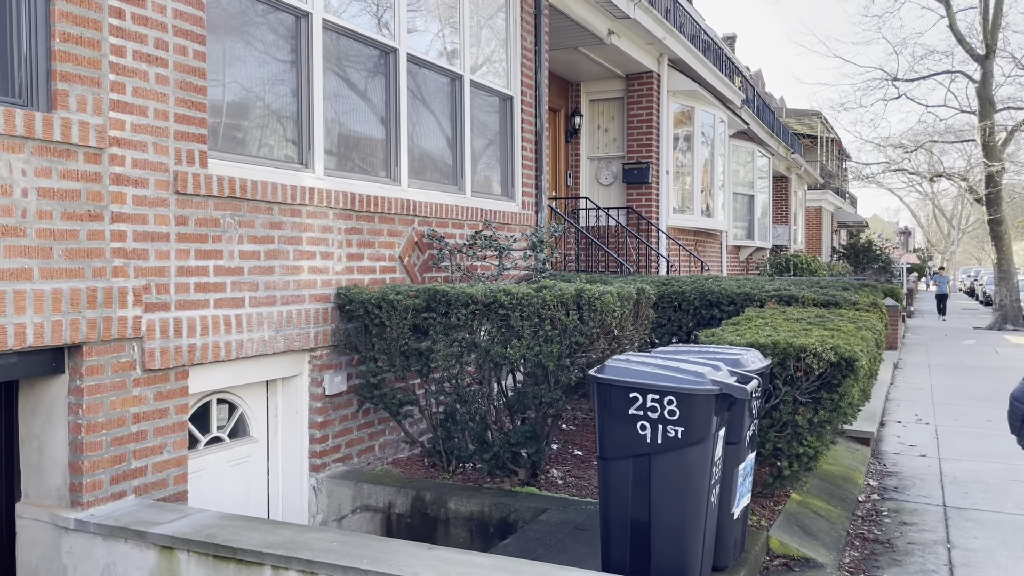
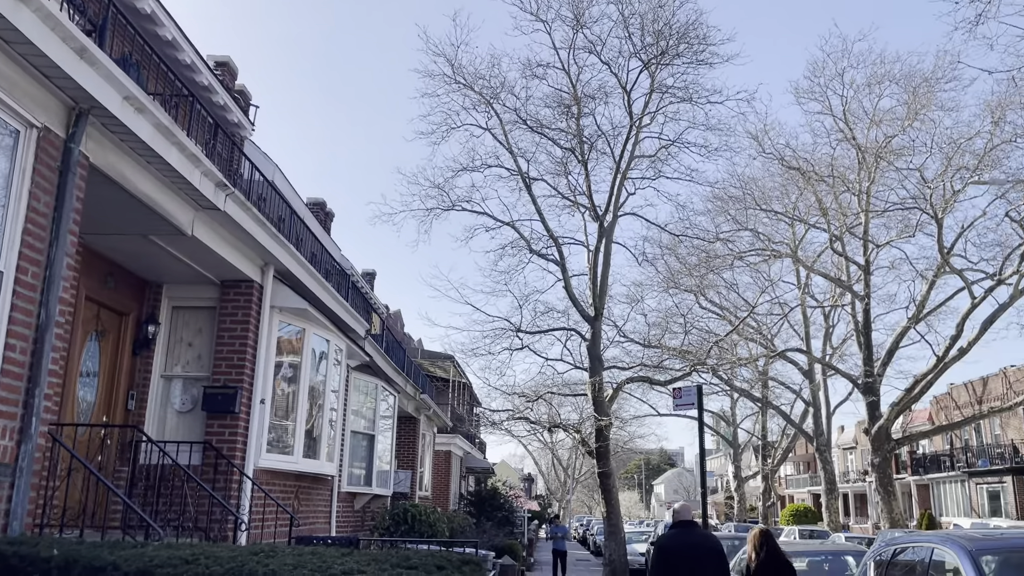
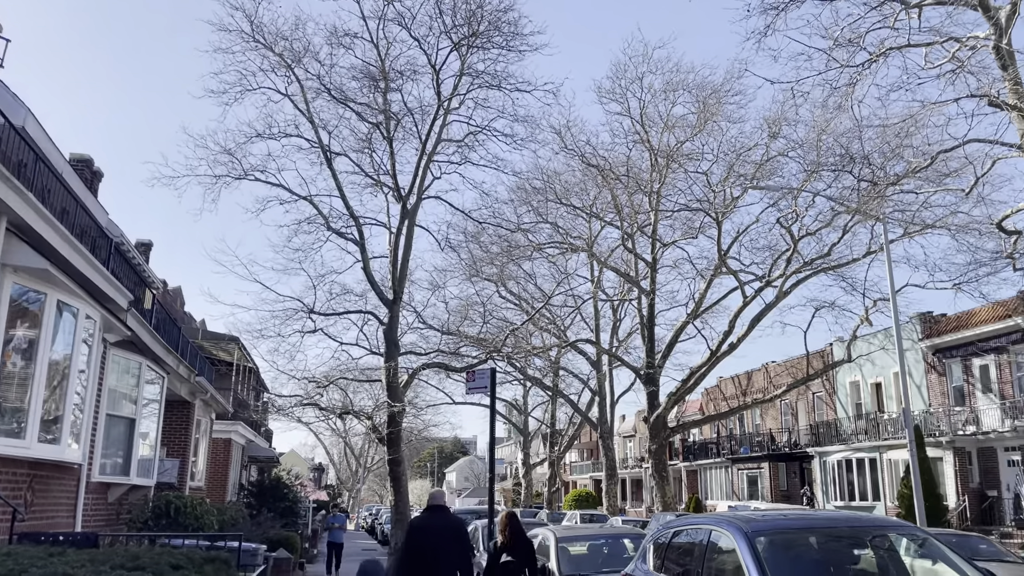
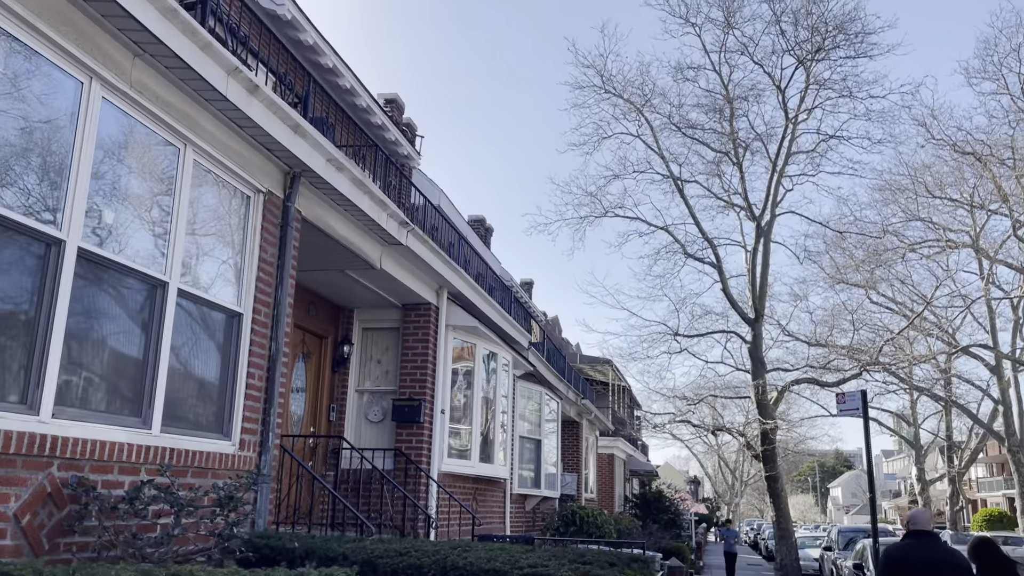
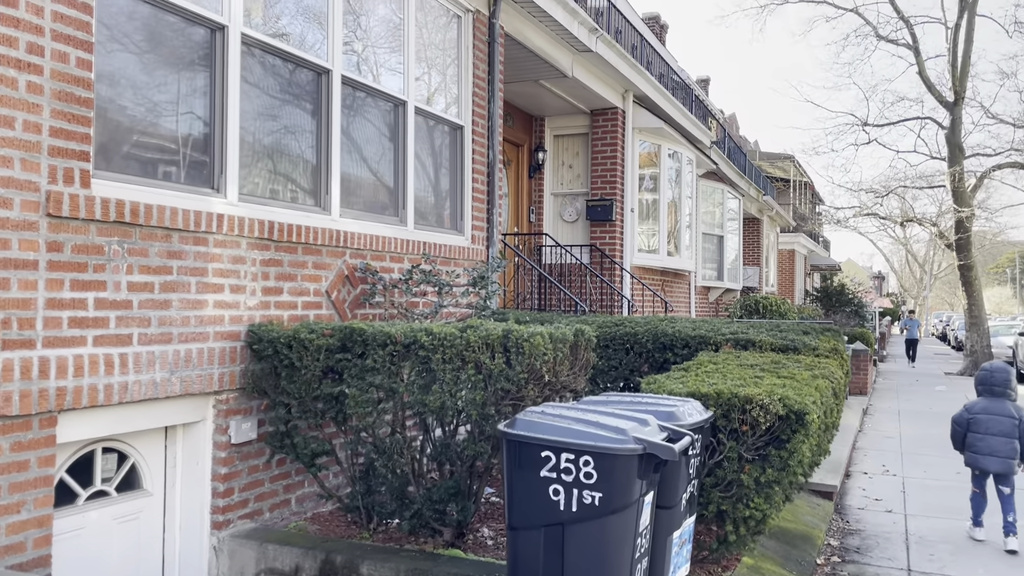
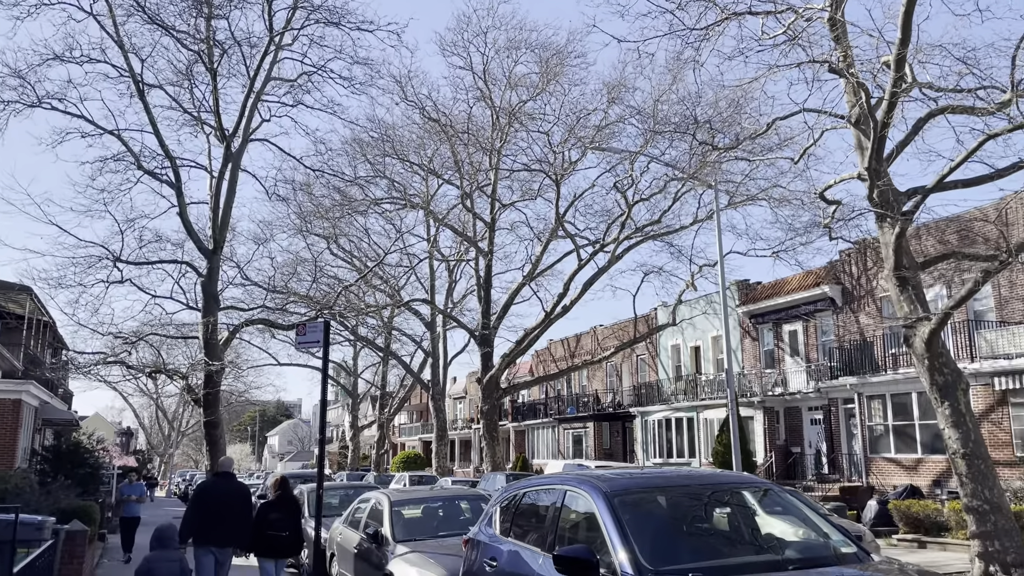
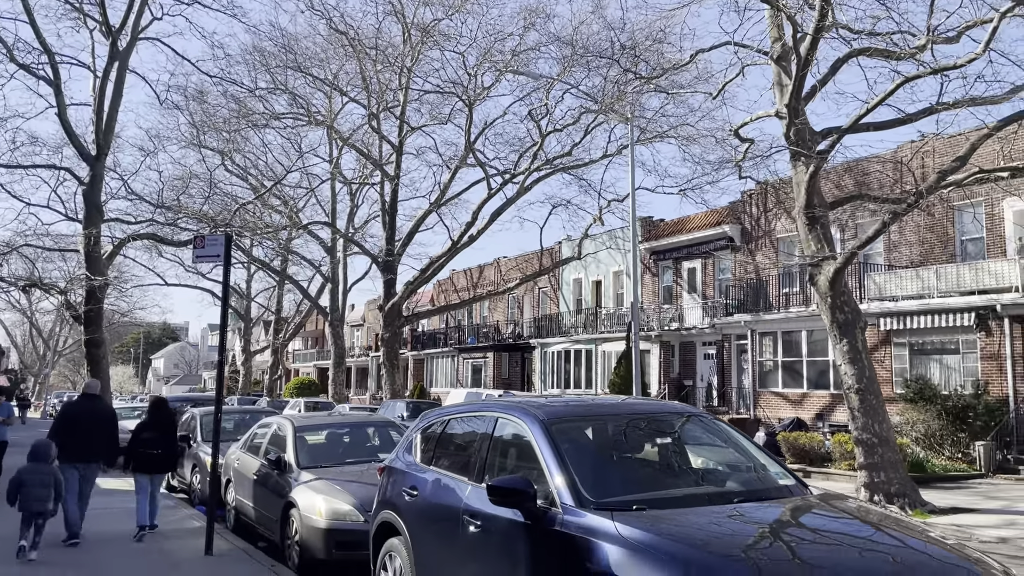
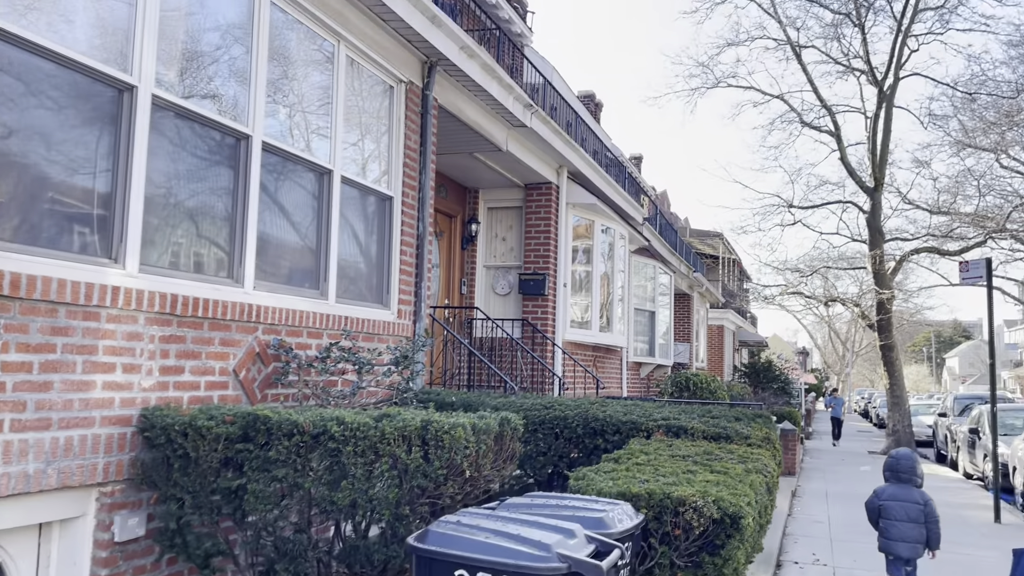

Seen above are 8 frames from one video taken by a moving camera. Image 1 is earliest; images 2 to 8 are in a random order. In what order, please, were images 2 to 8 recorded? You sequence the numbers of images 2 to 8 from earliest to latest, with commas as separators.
5, 8, 4, 2, 3, 6, 7
